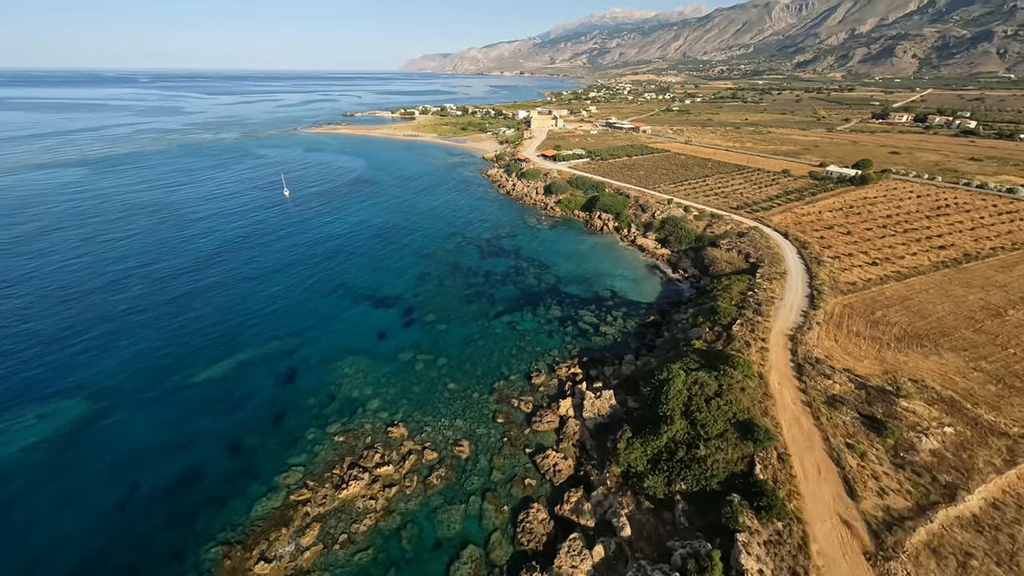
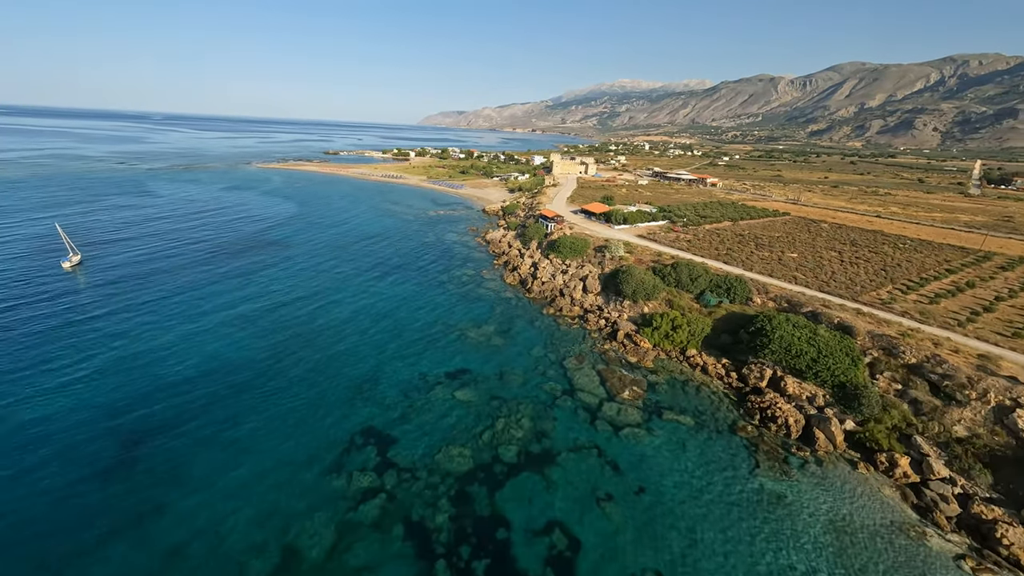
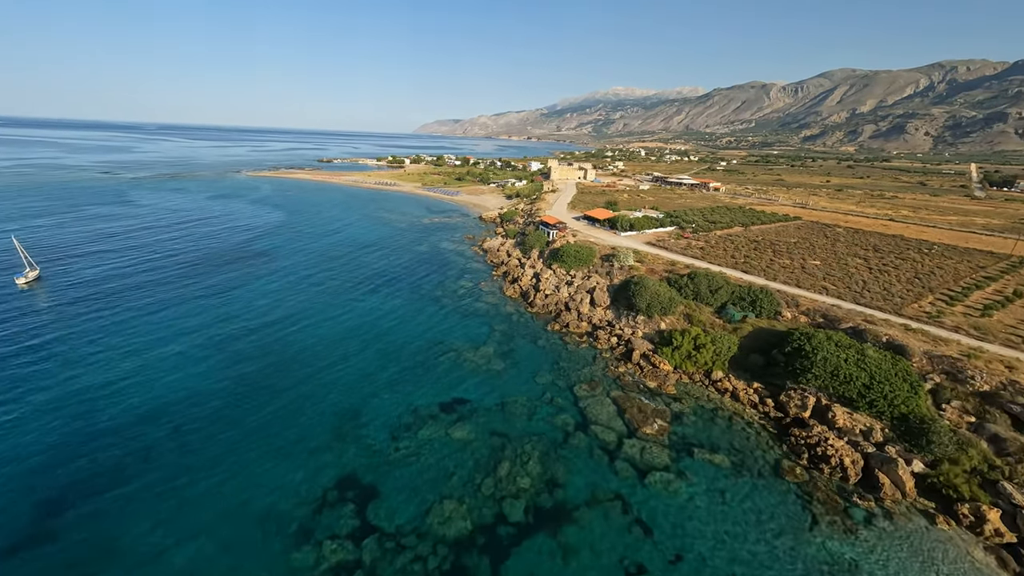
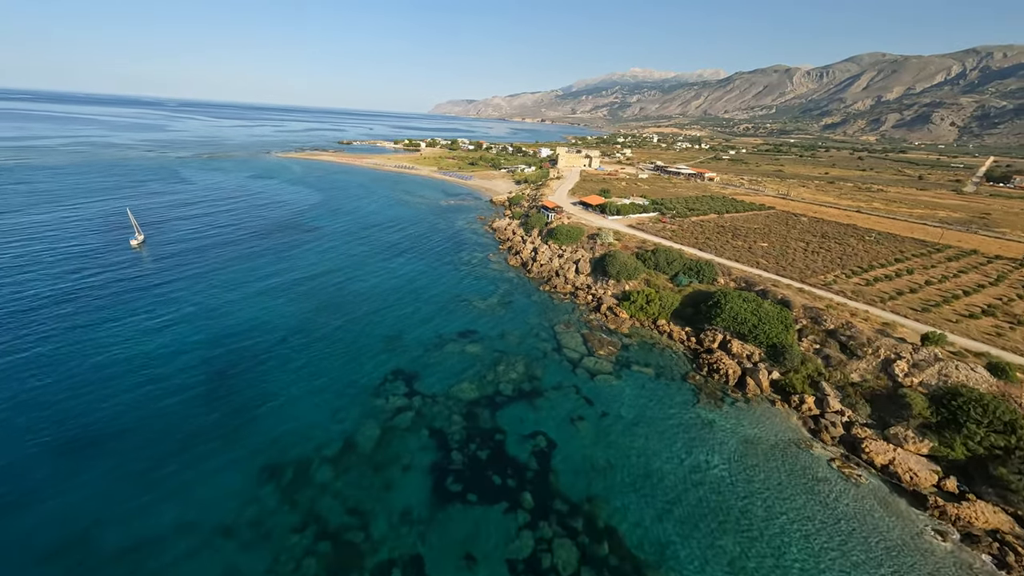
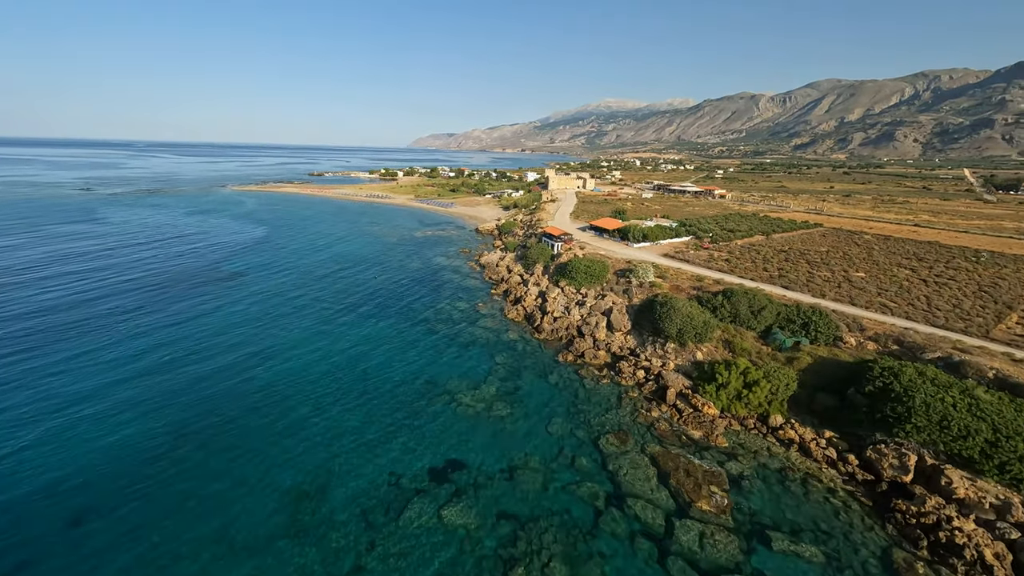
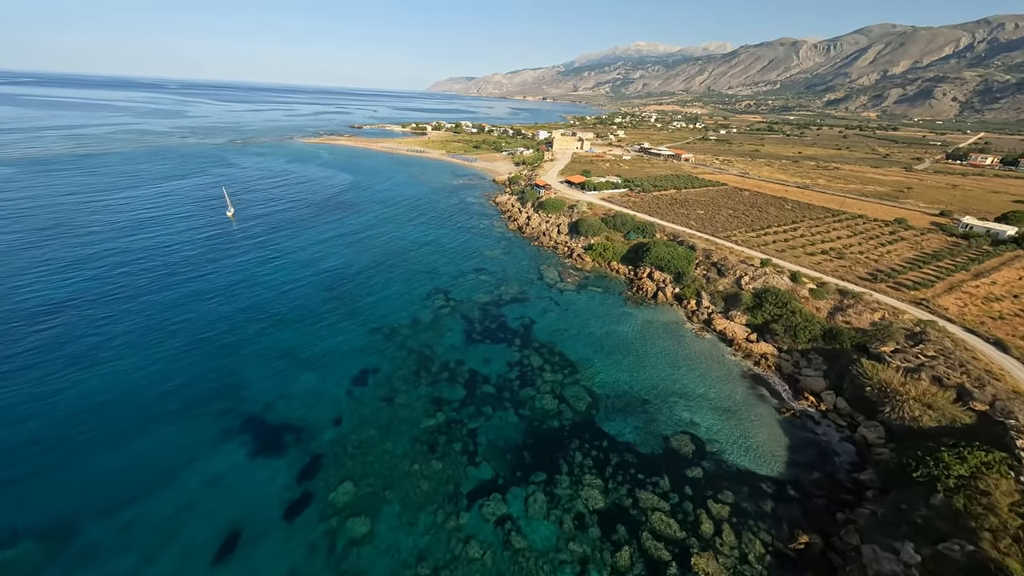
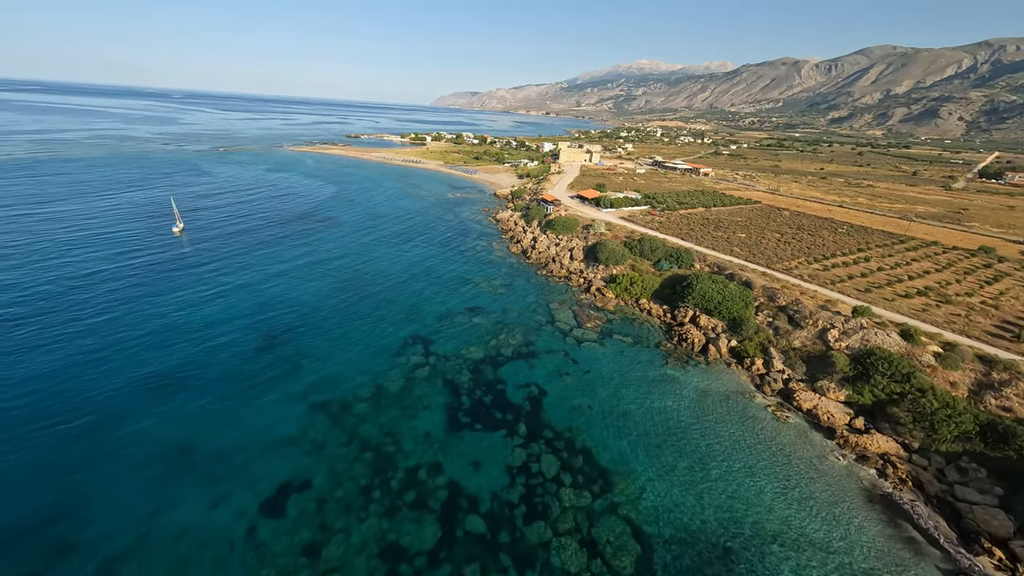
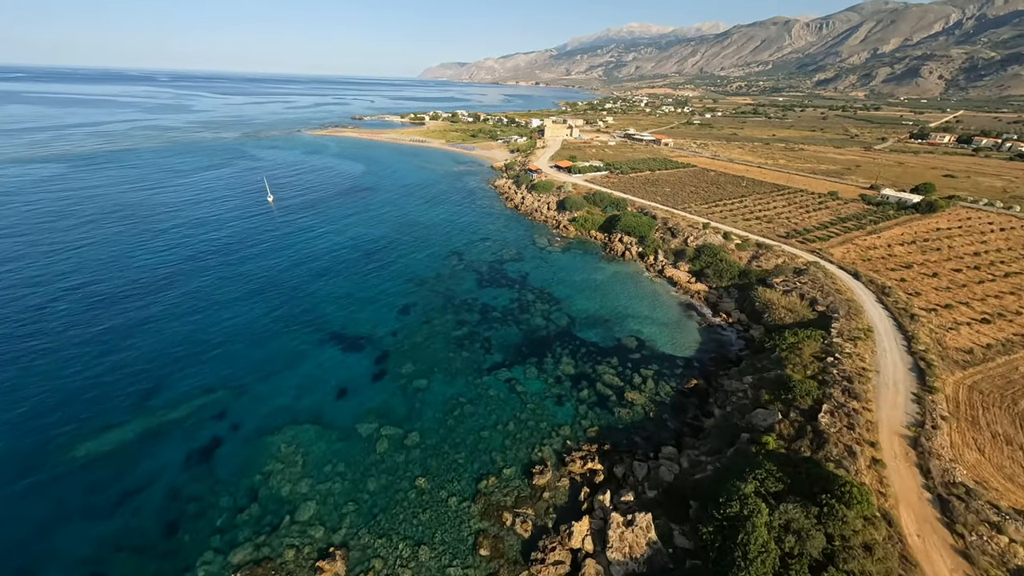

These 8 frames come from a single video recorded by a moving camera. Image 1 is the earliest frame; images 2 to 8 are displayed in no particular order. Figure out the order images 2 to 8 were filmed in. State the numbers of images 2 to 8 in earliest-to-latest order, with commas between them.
8, 6, 7, 4, 2, 3, 5
